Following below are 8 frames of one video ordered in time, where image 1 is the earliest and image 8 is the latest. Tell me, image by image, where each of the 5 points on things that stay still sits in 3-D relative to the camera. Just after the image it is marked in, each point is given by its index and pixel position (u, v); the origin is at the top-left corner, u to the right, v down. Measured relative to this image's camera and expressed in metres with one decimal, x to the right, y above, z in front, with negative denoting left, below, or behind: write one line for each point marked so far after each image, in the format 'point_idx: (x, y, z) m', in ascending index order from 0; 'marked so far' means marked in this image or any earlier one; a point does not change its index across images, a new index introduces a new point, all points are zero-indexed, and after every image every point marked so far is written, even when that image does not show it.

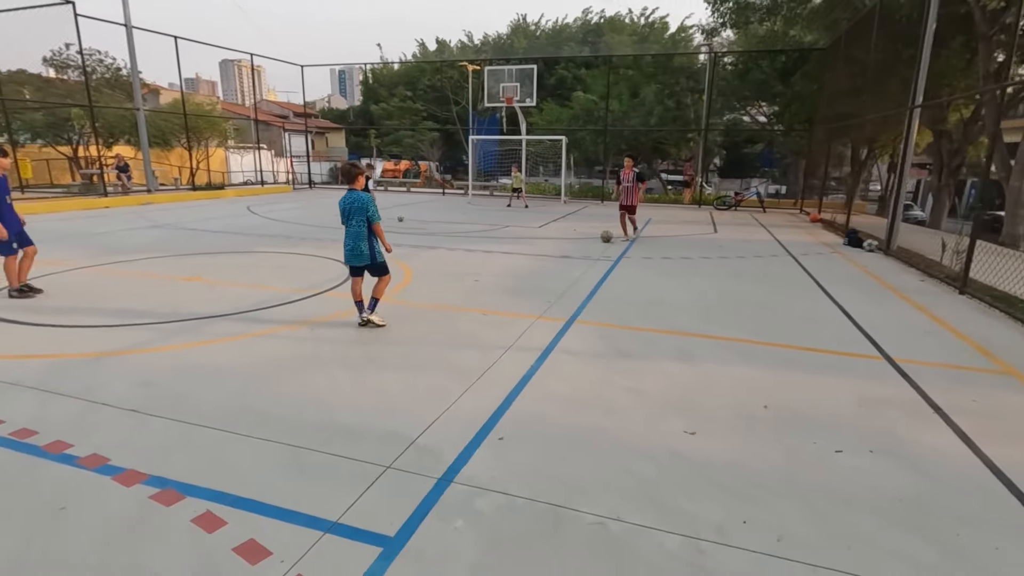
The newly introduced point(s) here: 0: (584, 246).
0: (+1.2, +0.7, +8.6) m
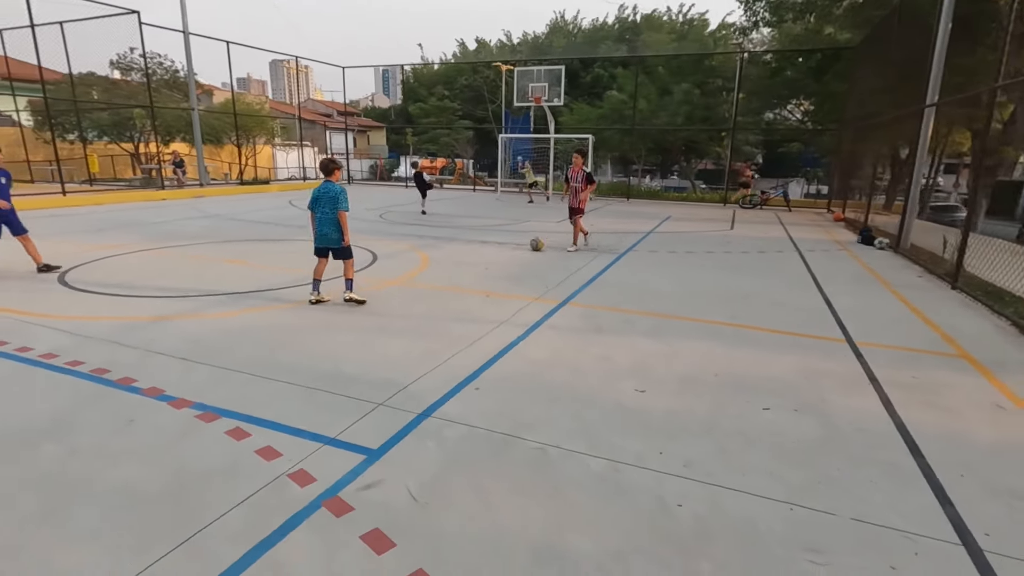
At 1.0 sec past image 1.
0: (+1.4, +0.8, +9.1) m
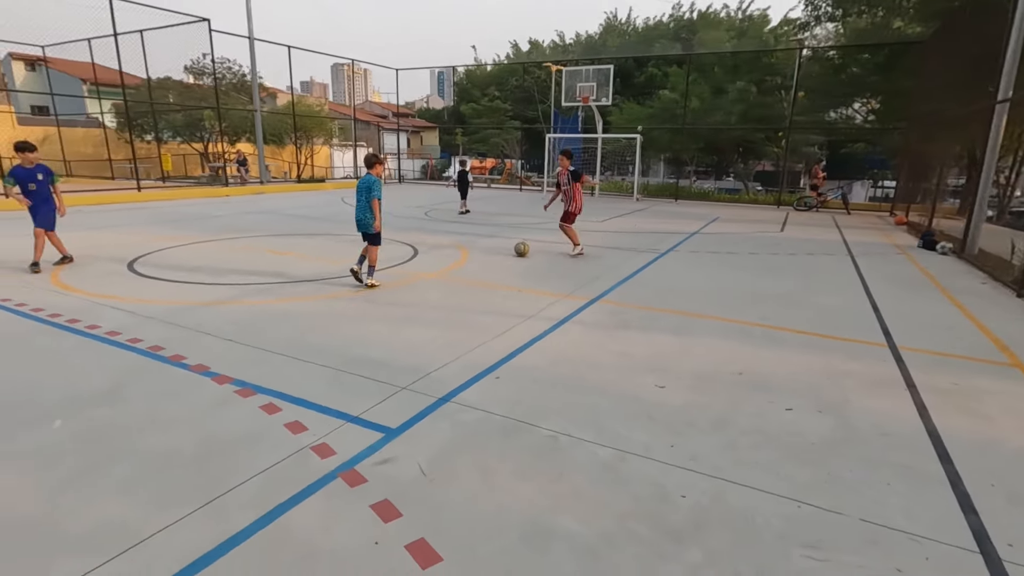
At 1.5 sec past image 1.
0: (+2.1, +0.8, +9.0) m
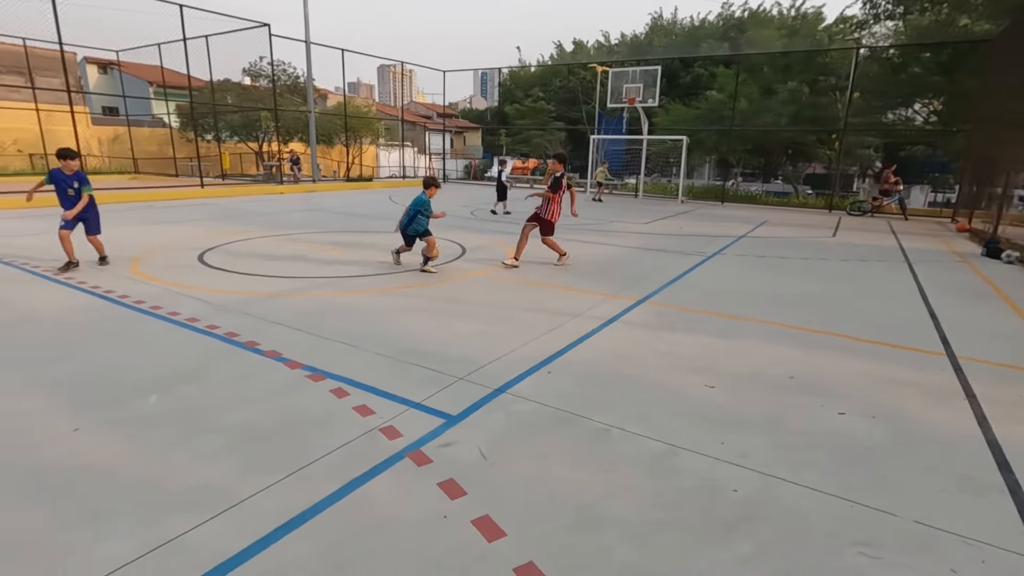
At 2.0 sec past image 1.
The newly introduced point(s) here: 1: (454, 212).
0: (+2.8, +0.8, +8.9) m
1: (-1.4, +1.8, +12.7) m
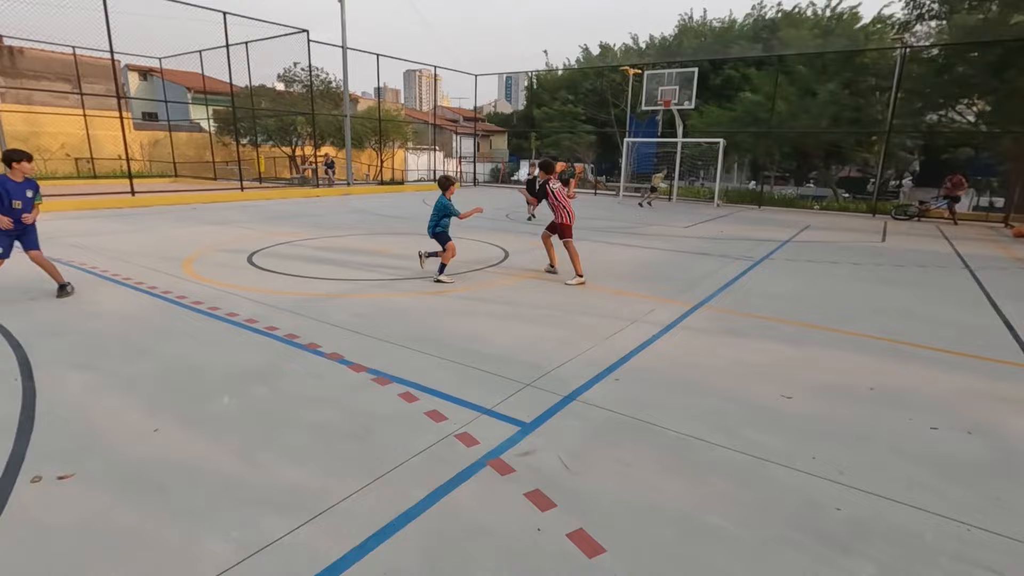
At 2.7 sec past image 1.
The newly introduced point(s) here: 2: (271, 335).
0: (+3.5, +0.7, +8.7) m
1: (-0.5, +1.7, +12.7) m
2: (-1.9, -0.4, +4.2) m
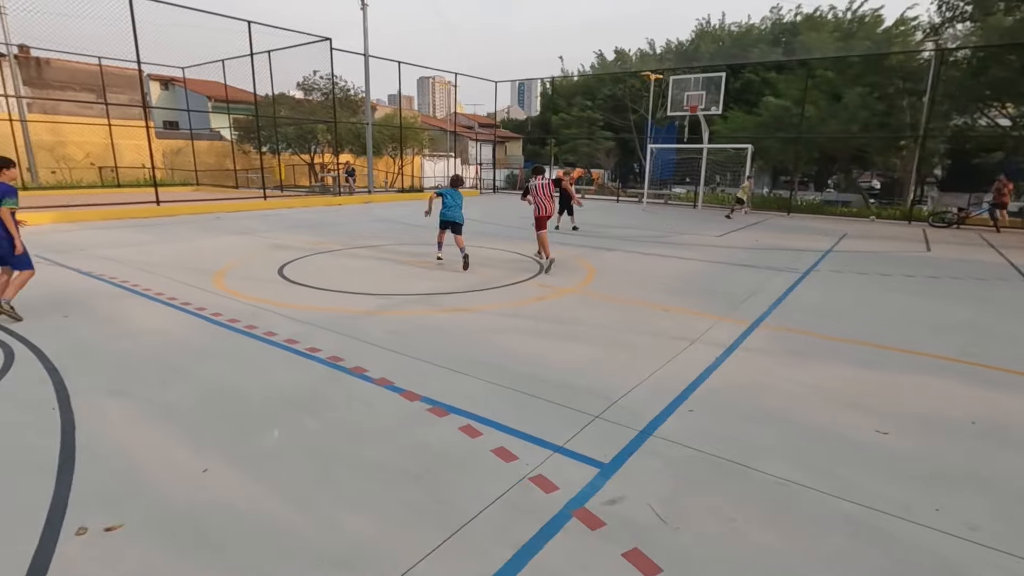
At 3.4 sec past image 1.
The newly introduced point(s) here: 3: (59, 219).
0: (+4.0, +0.5, +8.4) m
1: (+0.1, +1.5, +12.5) m
2: (-1.5, -0.5, +3.9) m
3: (-9.5, +1.4, +11.2) m
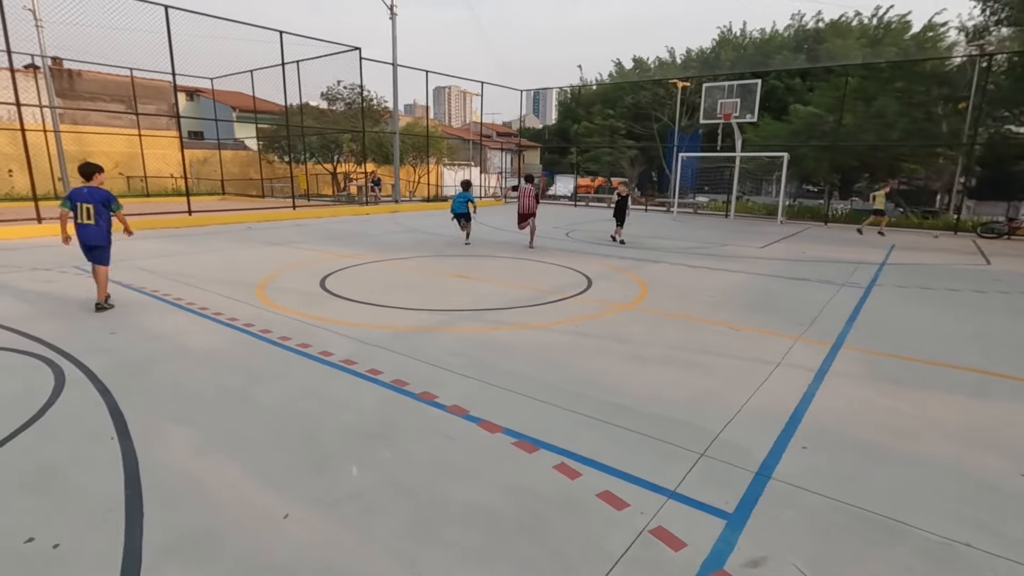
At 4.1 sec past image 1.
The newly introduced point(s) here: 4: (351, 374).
0: (+4.7, +0.3, +8.0) m
1: (+0.8, +1.2, +12.2) m
2: (-0.9, -0.6, +3.7) m
3: (-8.8, +1.2, +11.2) m
4: (-1.1, -0.6, +3.8) m
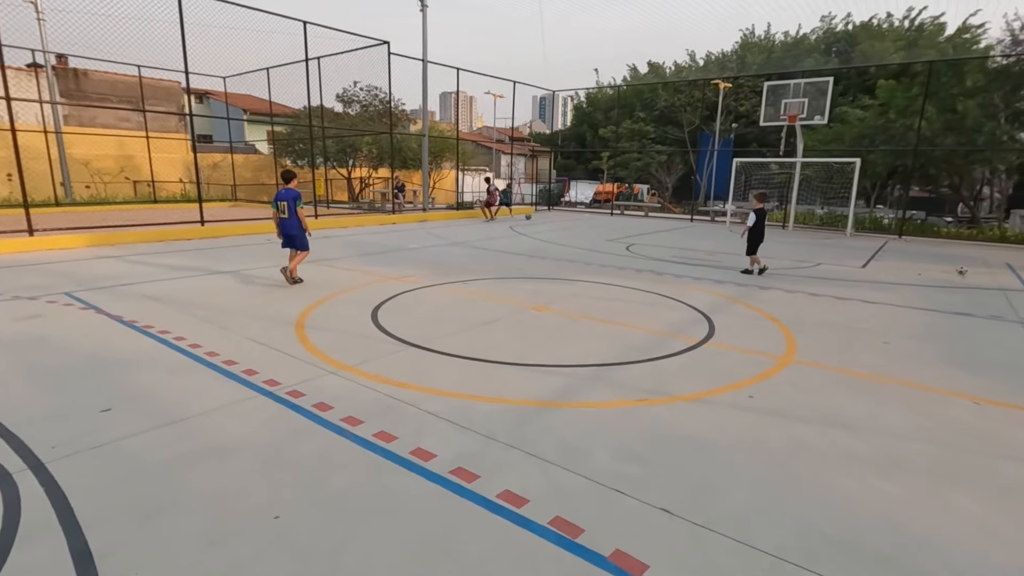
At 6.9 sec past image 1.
0: (+5.7, -0.2, +6.6) m
1: (+1.9, +0.8, +10.8) m
2: (0.0, -1.0, +2.3) m
3: (-7.7, +0.9, +9.9) m
4: (-0.2, -1.0, +2.4) m
